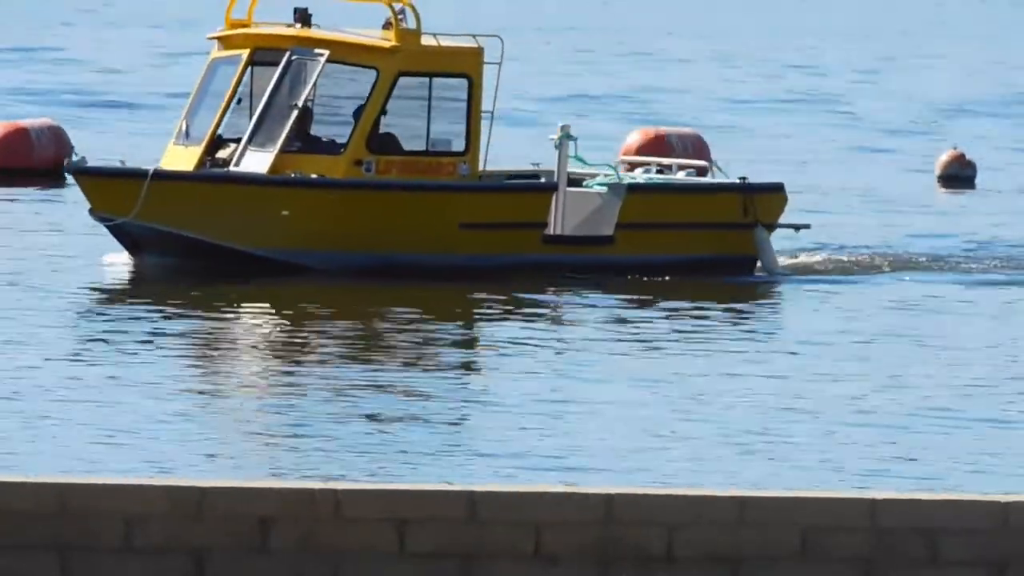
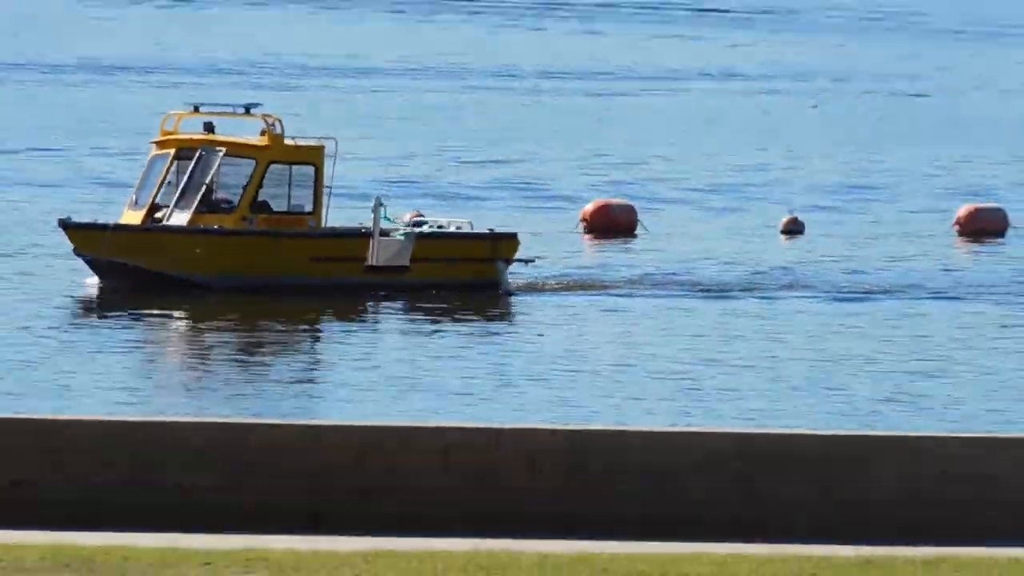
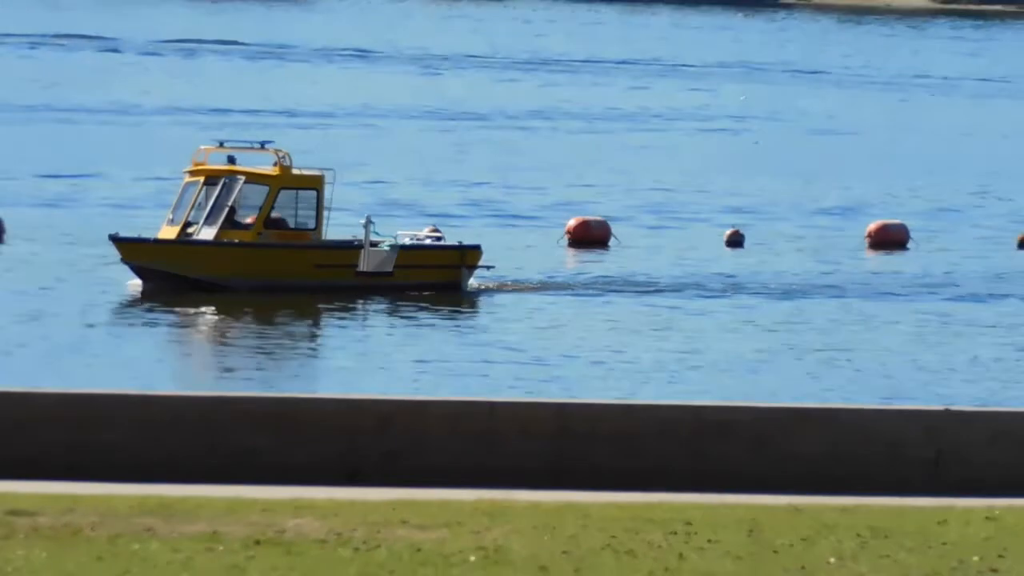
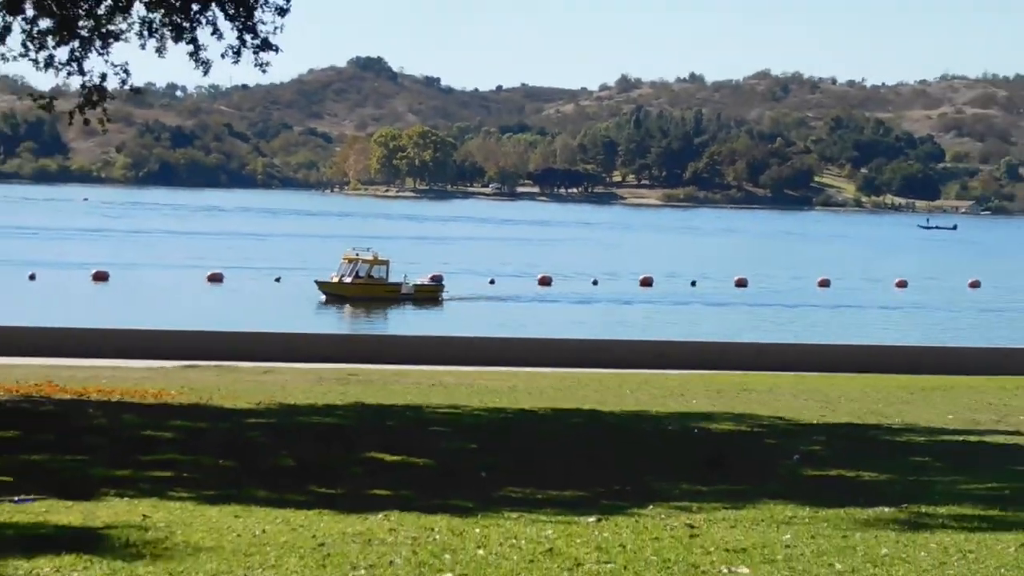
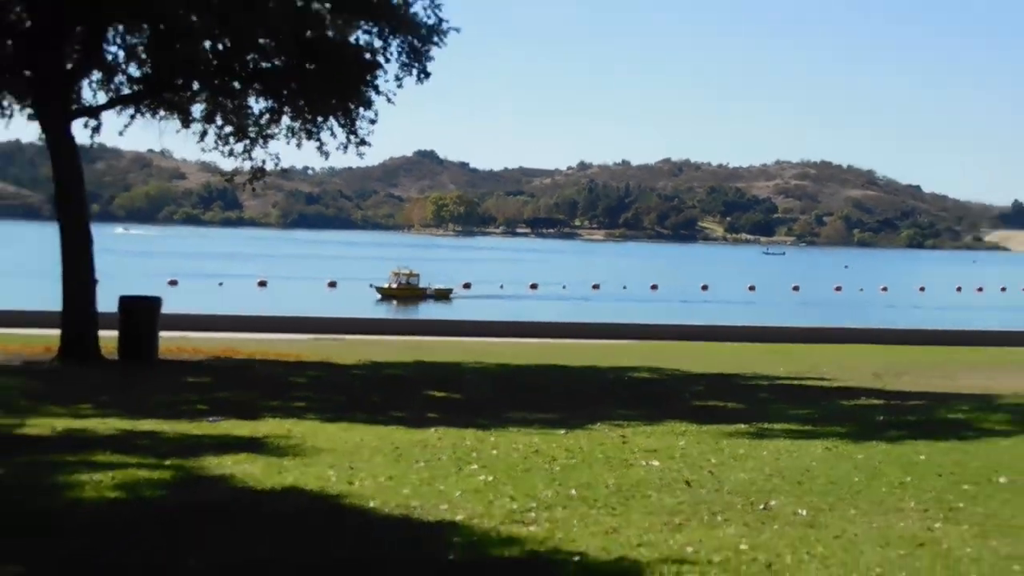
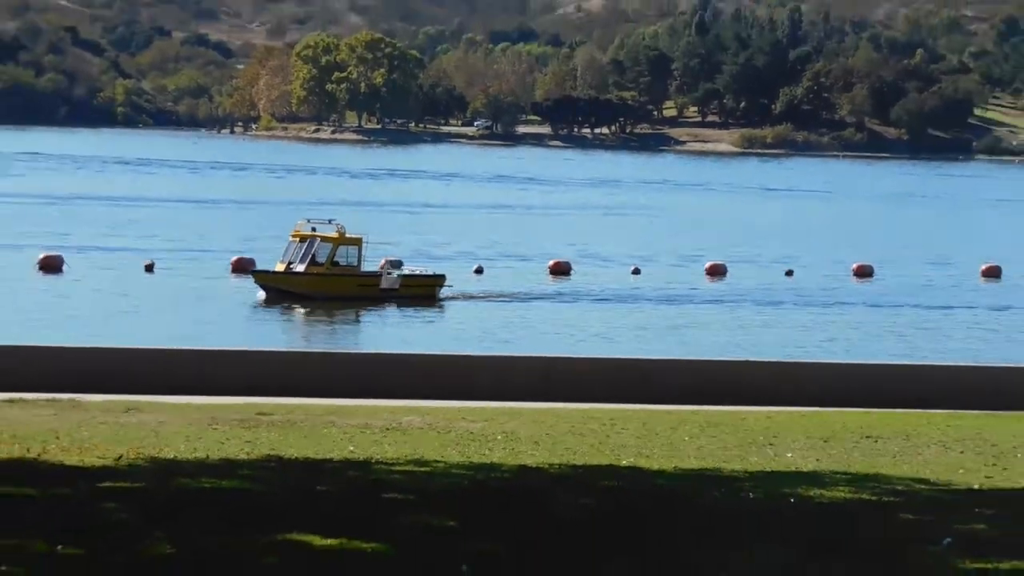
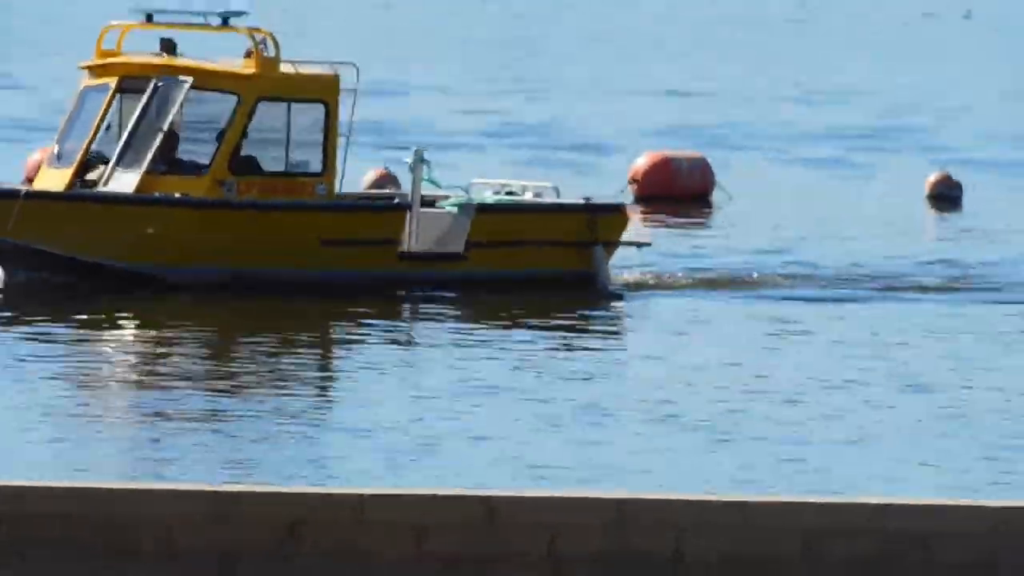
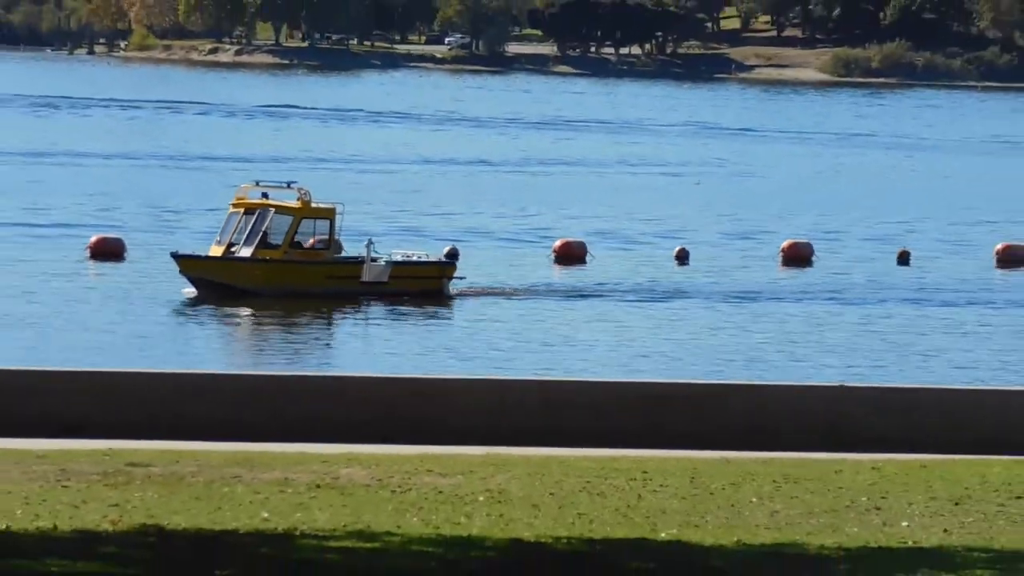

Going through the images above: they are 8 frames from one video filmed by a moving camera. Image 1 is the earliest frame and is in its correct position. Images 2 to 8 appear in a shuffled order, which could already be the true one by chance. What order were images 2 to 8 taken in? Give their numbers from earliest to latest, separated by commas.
7, 2, 3, 8, 6, 4, 5
